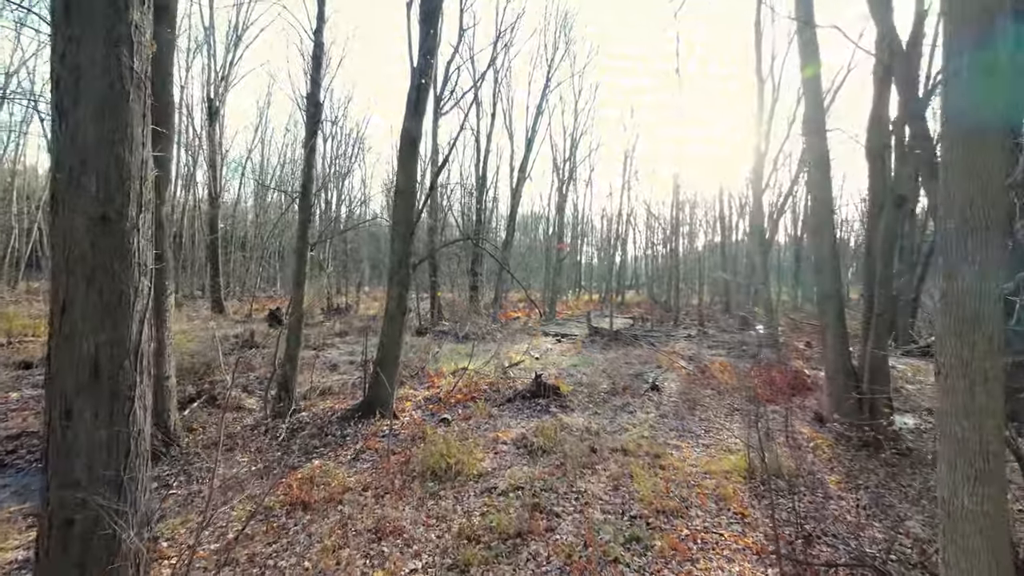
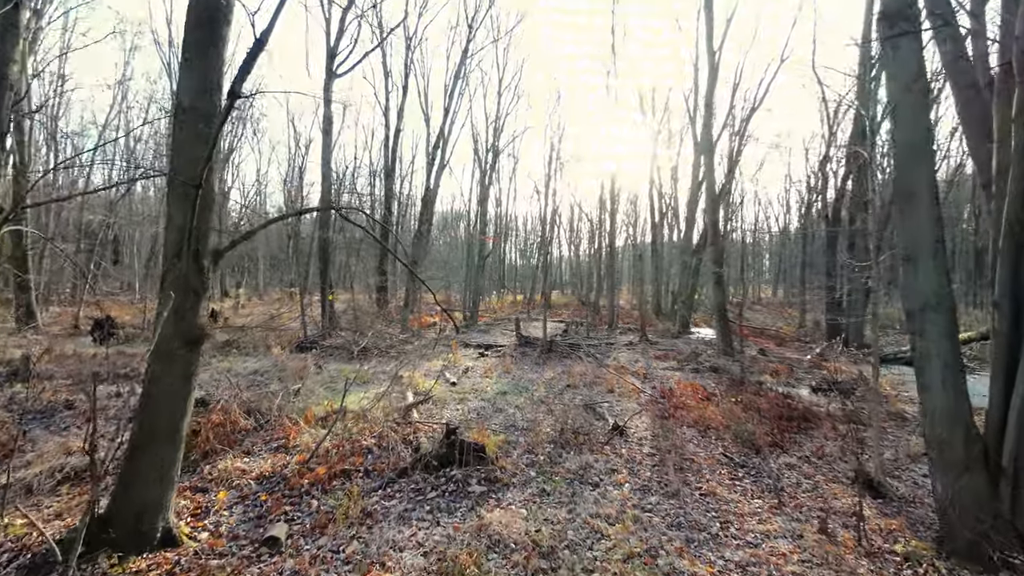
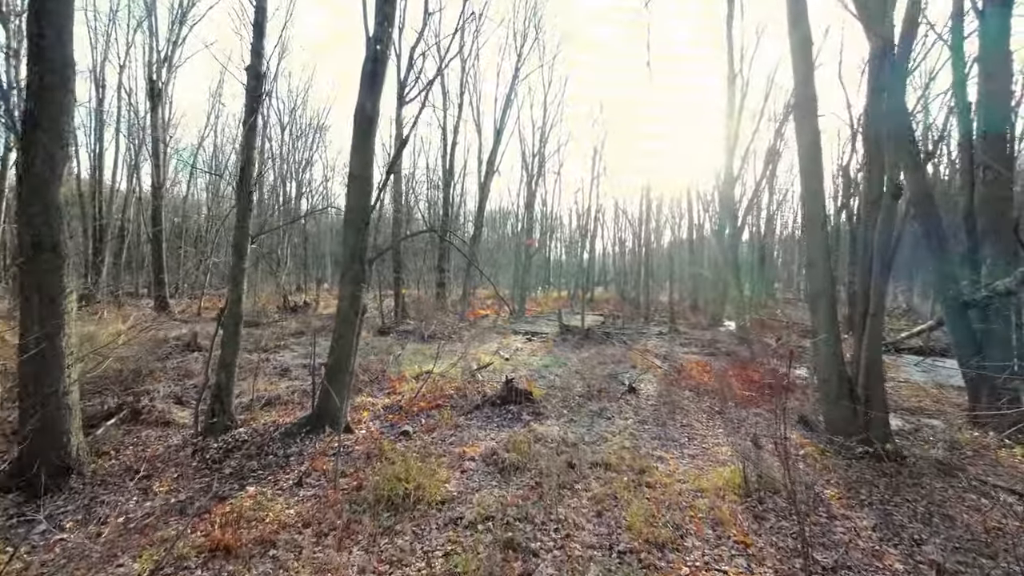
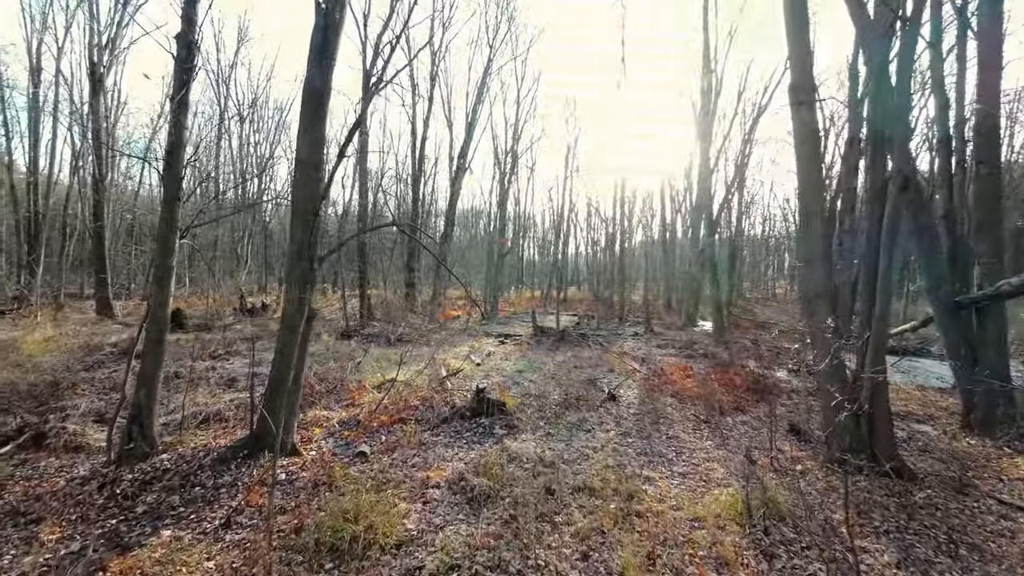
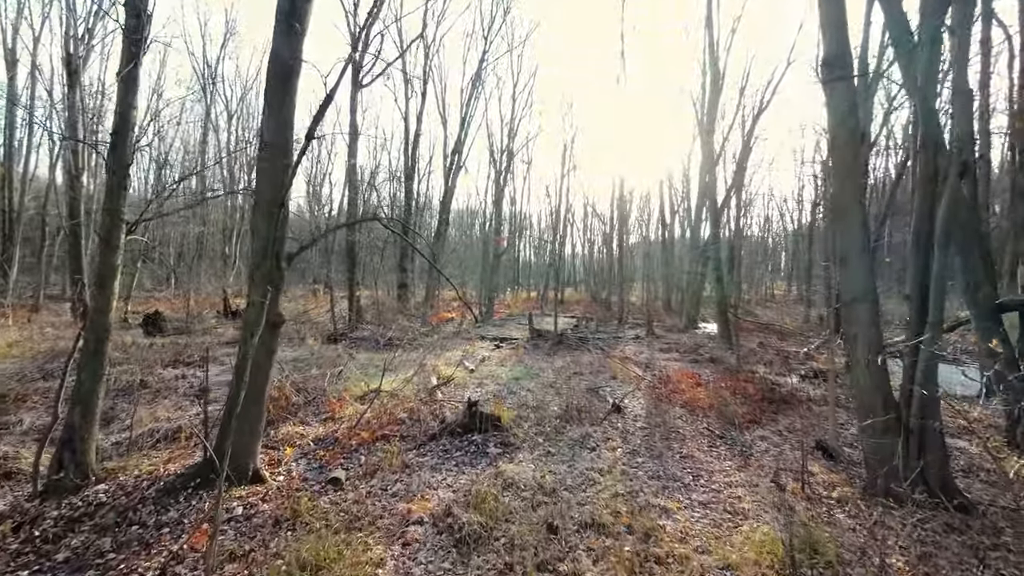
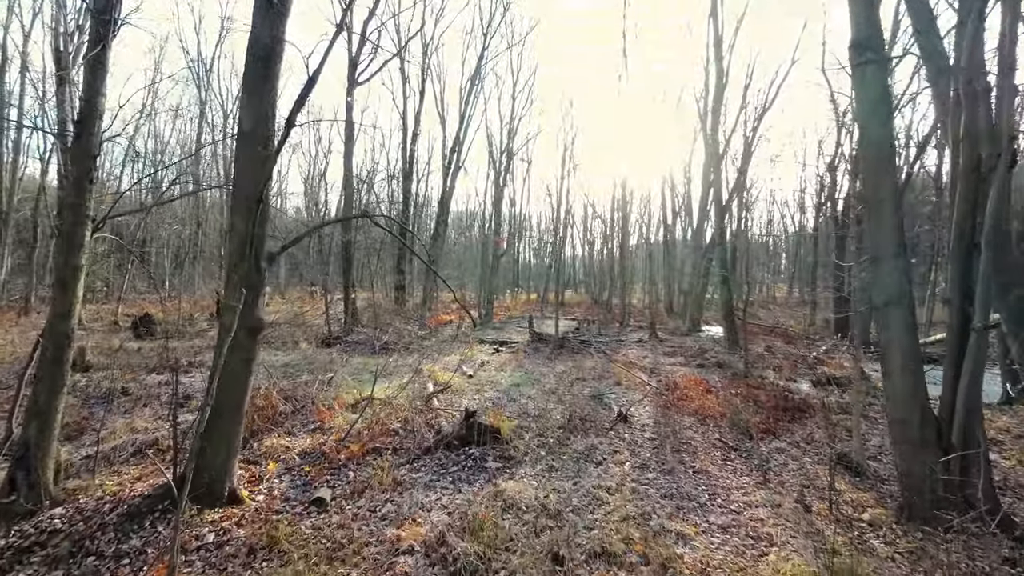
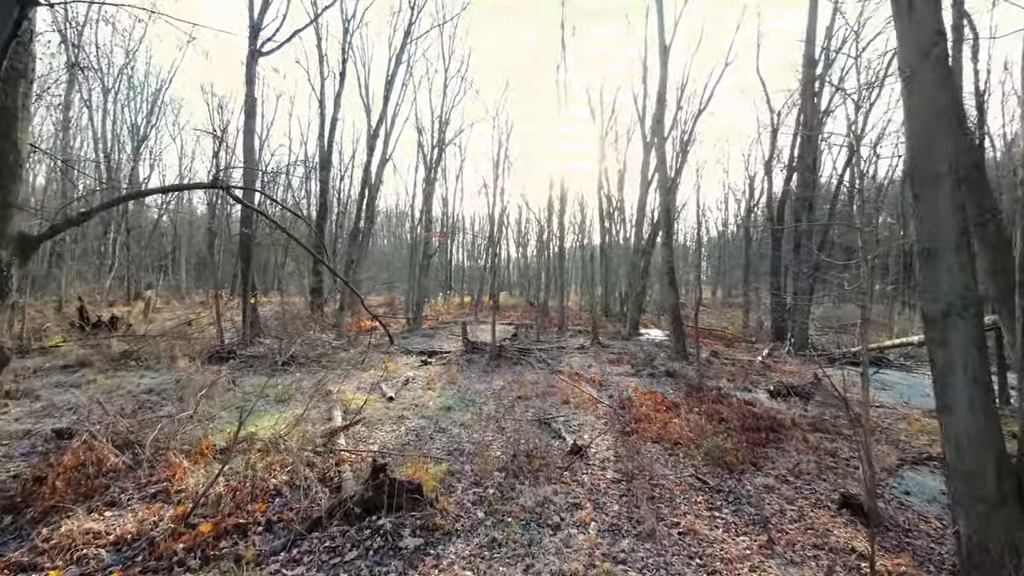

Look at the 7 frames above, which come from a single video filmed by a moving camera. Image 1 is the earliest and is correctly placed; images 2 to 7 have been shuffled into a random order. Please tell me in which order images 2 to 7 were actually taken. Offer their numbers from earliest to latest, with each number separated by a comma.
3, 4, 5, 6, 2, 7
